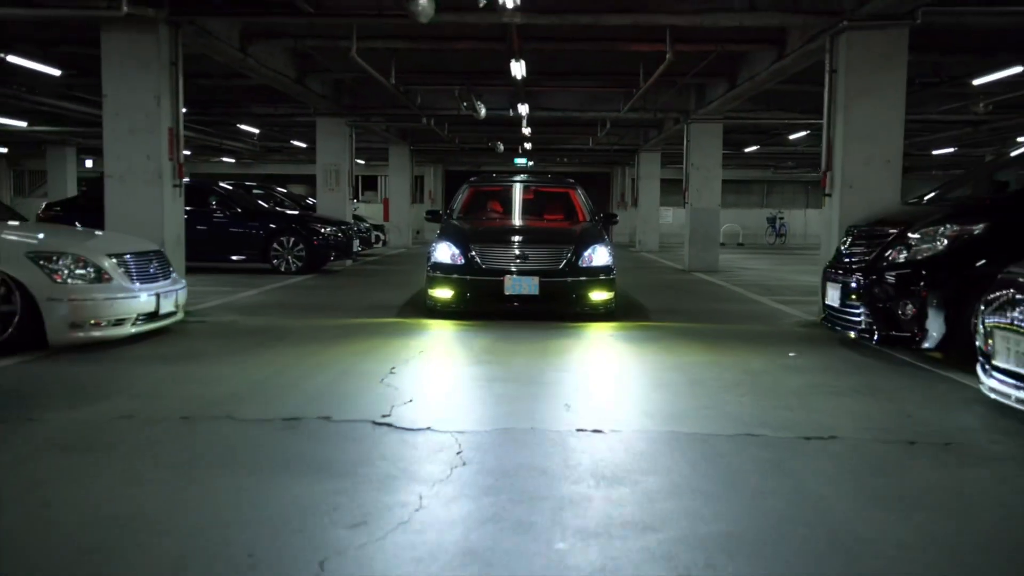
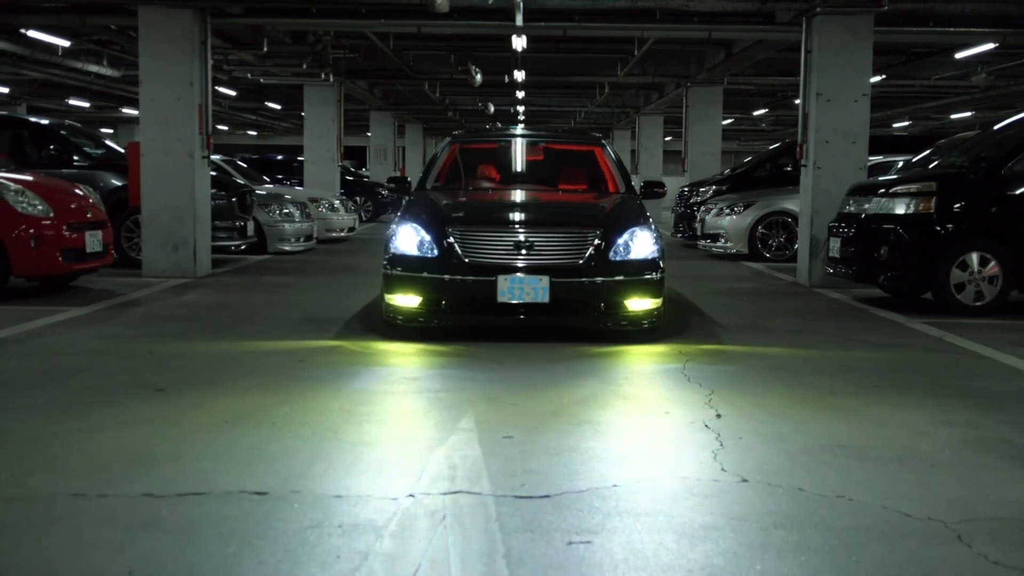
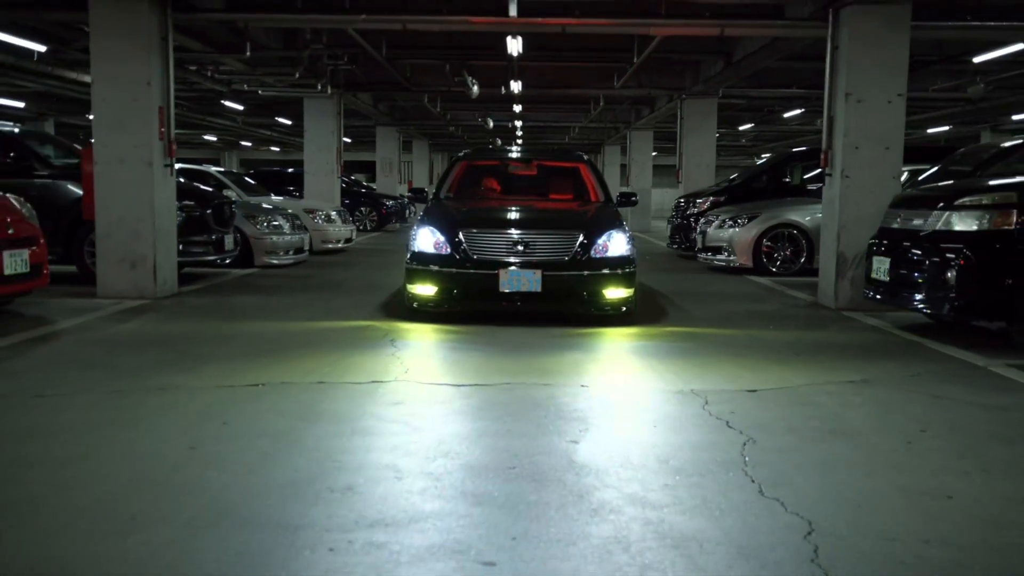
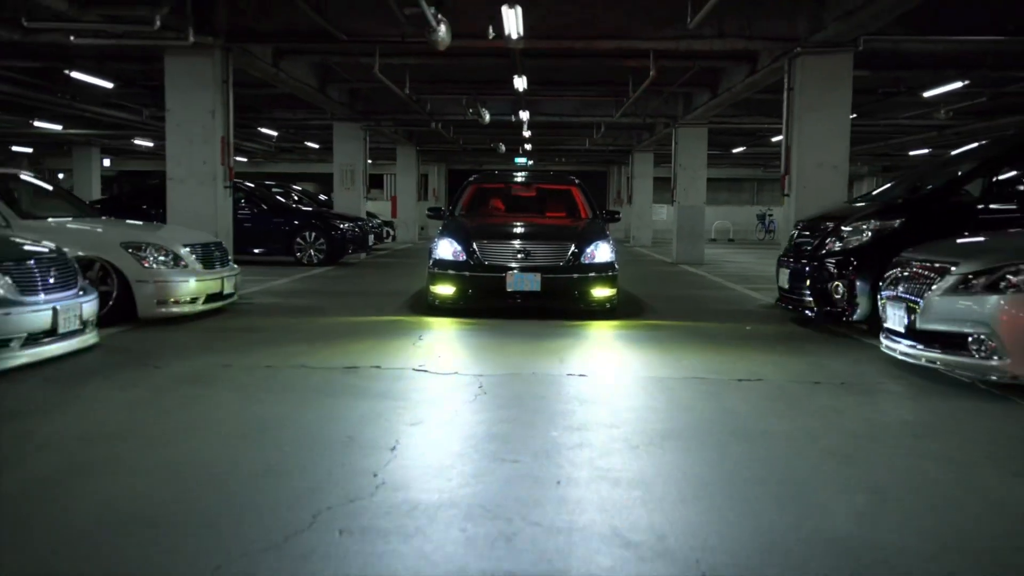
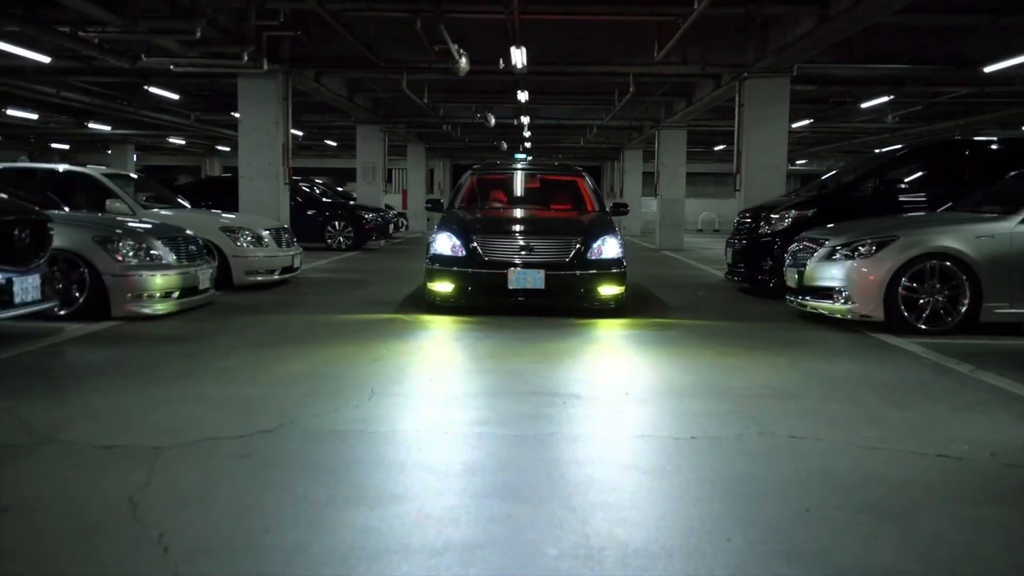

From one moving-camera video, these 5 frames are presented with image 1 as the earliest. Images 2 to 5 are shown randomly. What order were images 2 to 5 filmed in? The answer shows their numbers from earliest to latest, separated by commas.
4, 5, 3, 2
